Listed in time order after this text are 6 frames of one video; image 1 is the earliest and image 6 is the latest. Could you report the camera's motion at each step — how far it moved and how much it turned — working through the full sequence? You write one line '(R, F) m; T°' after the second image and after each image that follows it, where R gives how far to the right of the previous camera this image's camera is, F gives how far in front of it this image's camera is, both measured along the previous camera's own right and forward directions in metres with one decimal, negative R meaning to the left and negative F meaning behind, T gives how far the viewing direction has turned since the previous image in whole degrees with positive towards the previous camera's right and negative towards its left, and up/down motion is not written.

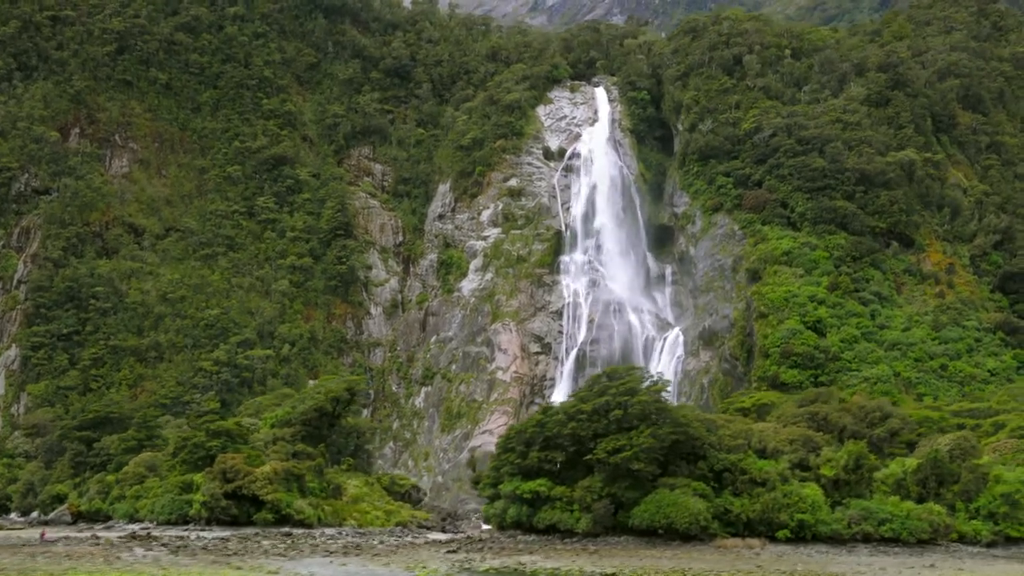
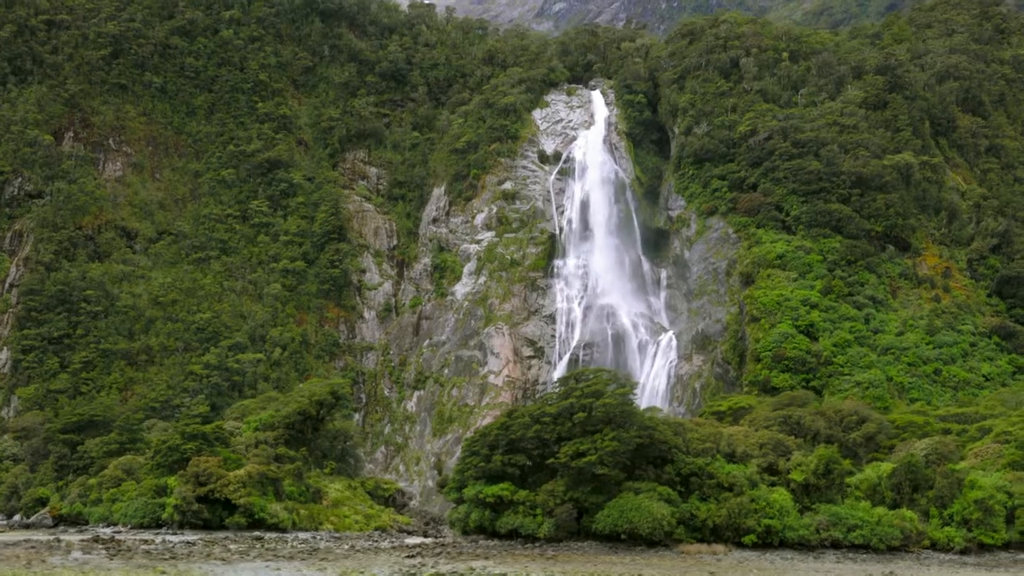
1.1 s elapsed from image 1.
(+0.8, +0.3) m; 0°
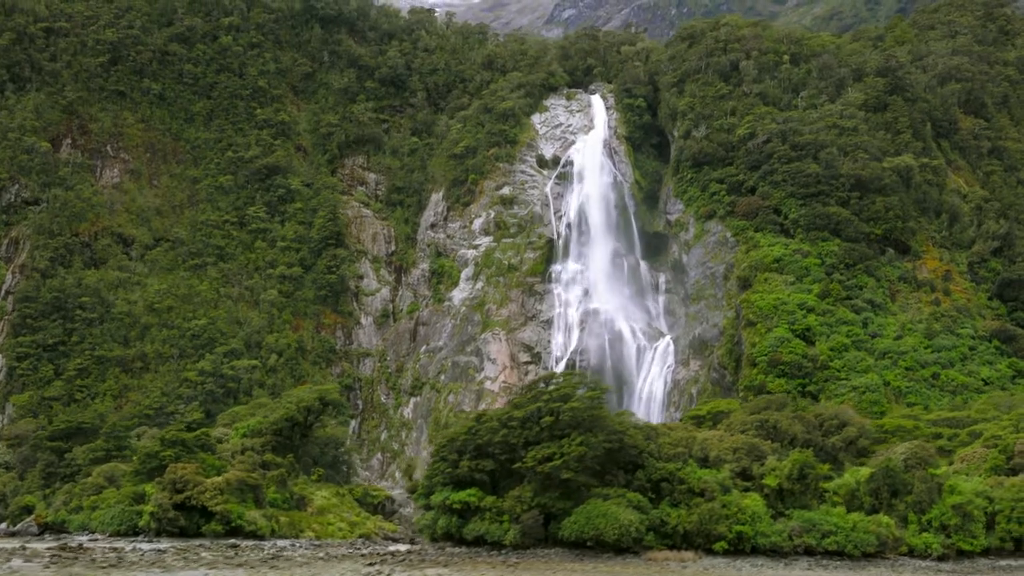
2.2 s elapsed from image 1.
(+0.7, +0.3) m; -1°
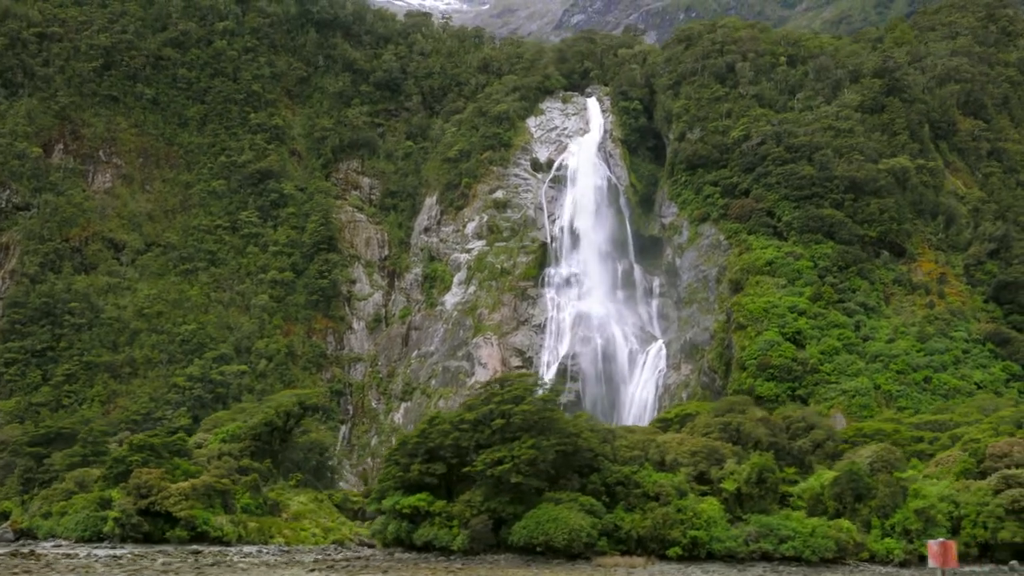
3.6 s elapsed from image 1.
(+1.0, +0.4) m; -1°
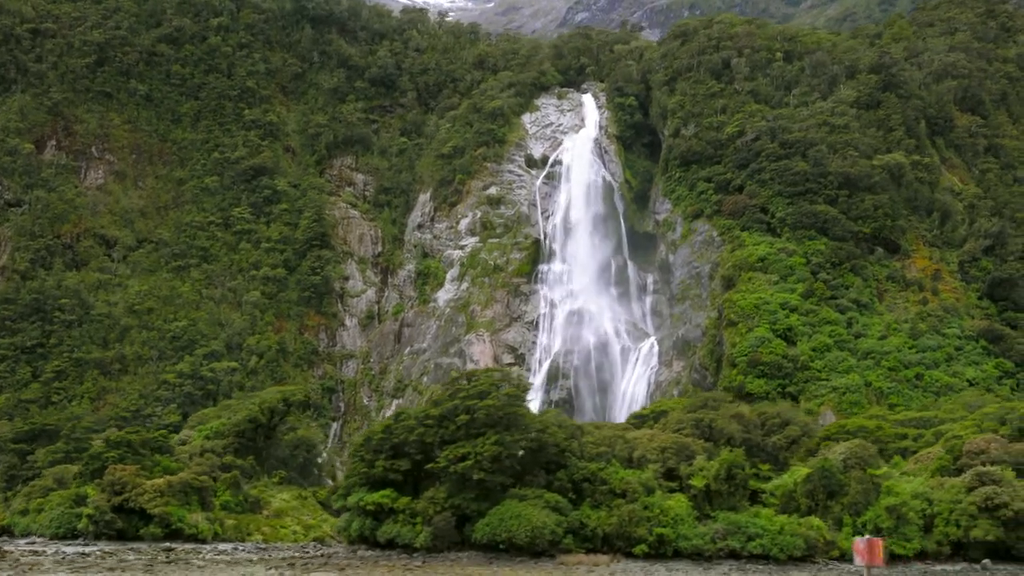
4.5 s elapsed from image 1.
(+0.6, +0.3) m; 0°
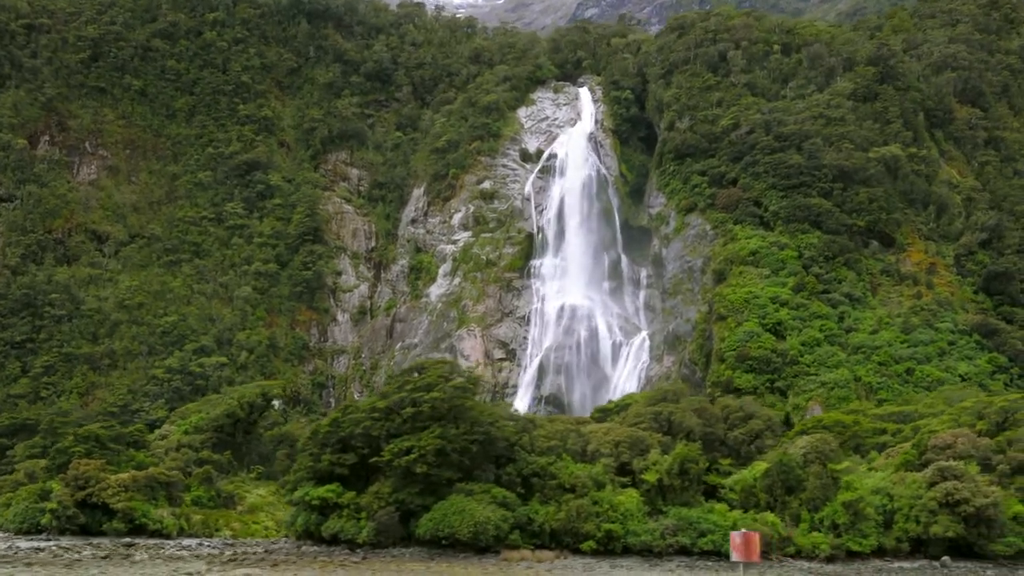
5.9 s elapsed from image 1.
(+1.0, +0.4) m; -1°
